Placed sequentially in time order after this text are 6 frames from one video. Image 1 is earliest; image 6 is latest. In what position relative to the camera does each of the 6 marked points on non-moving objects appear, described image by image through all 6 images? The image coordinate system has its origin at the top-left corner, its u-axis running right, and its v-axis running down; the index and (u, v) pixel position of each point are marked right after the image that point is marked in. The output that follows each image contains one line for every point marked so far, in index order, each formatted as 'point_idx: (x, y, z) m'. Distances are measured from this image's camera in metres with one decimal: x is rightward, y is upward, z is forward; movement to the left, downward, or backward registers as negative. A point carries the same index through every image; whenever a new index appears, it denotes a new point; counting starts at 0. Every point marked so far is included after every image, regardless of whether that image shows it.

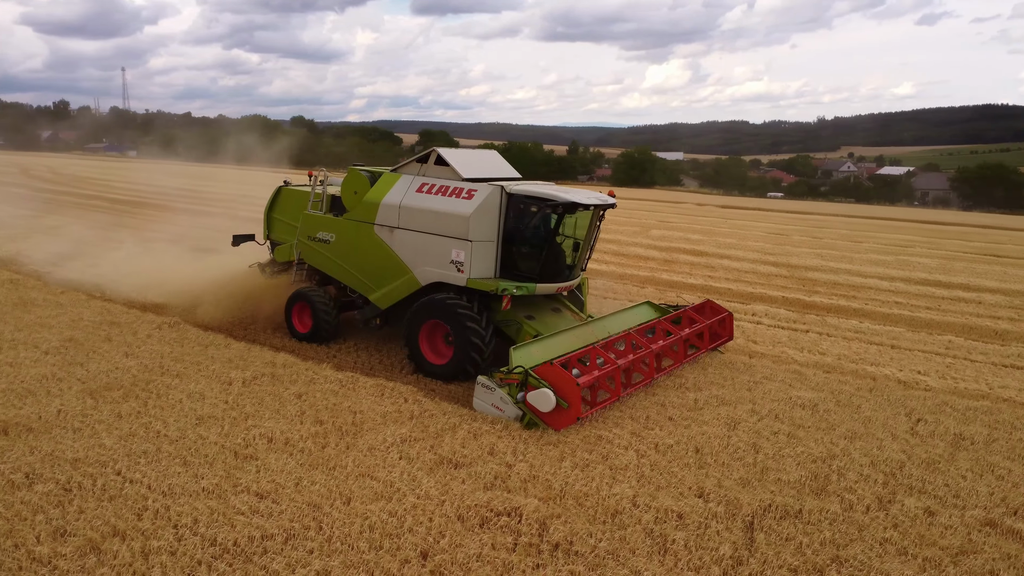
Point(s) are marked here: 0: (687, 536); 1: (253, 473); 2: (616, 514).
0: (+1.0, -1.4, +4.4) m
1: (-1.6, -1.1, +4.9) m
2: (+0.6, -1.3, +4.7) m
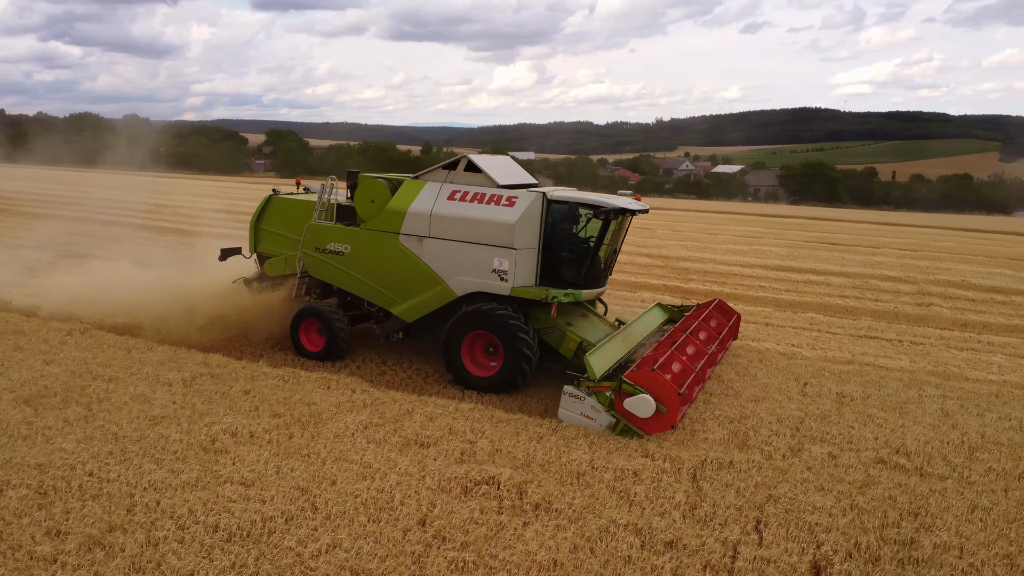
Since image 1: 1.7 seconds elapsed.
0: (+0.8, -1.3, +5.0) m
1: (-1.8, -1.1, +5.1) m
2: (+0.4, -1.2, +5.2) m
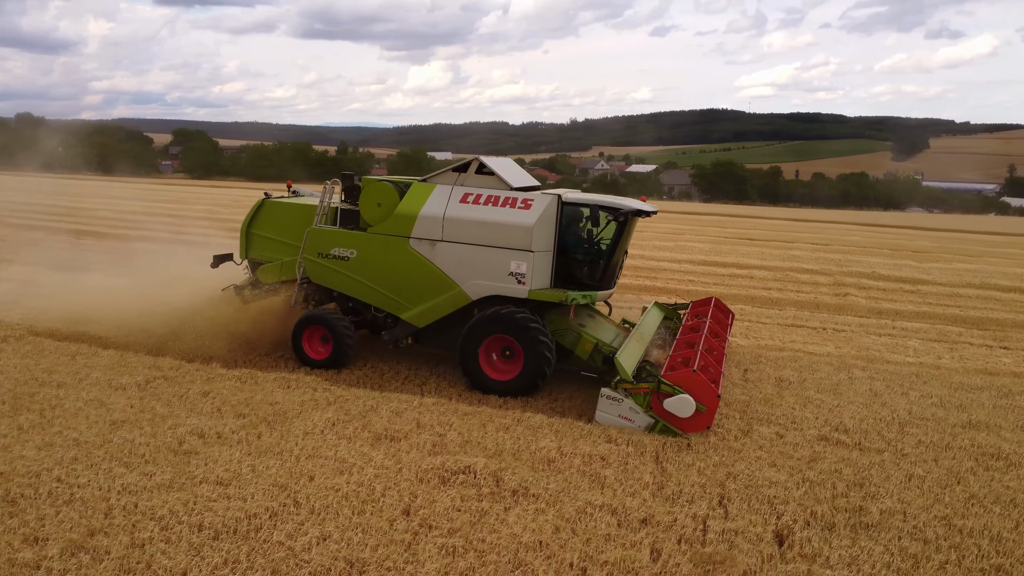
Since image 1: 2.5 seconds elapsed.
0: (+0.7, -1.2, +5.3) m
1: (-2.0, -1.1, +5.0) m
2: (+0.3, -1.2, +5.4) m
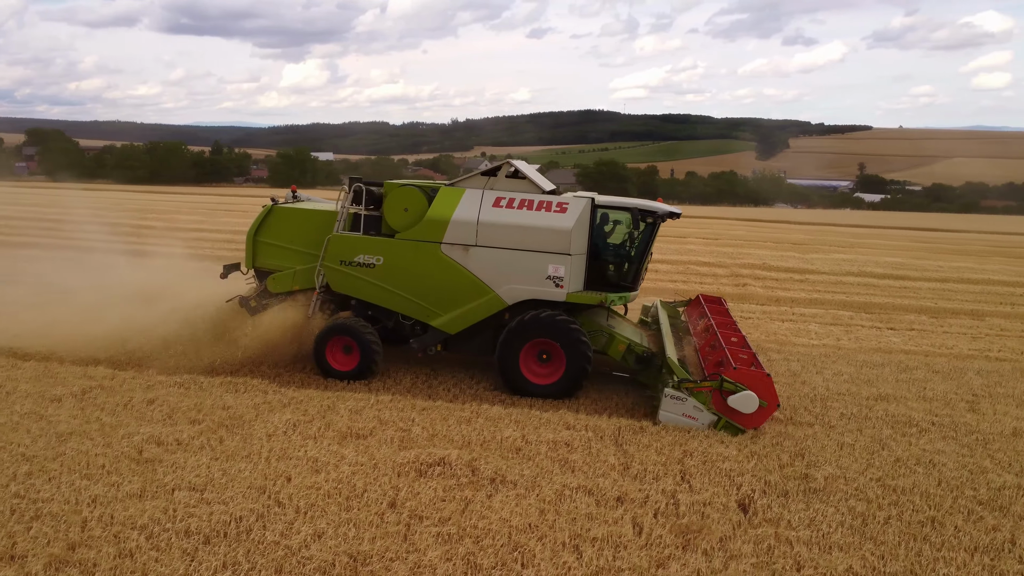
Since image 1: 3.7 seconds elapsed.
0: (+0.5, -1.2, +5.5) m
1: (-2.1, -1.1, +4.9) m
2: (0.0, -1.1, +5.6) m
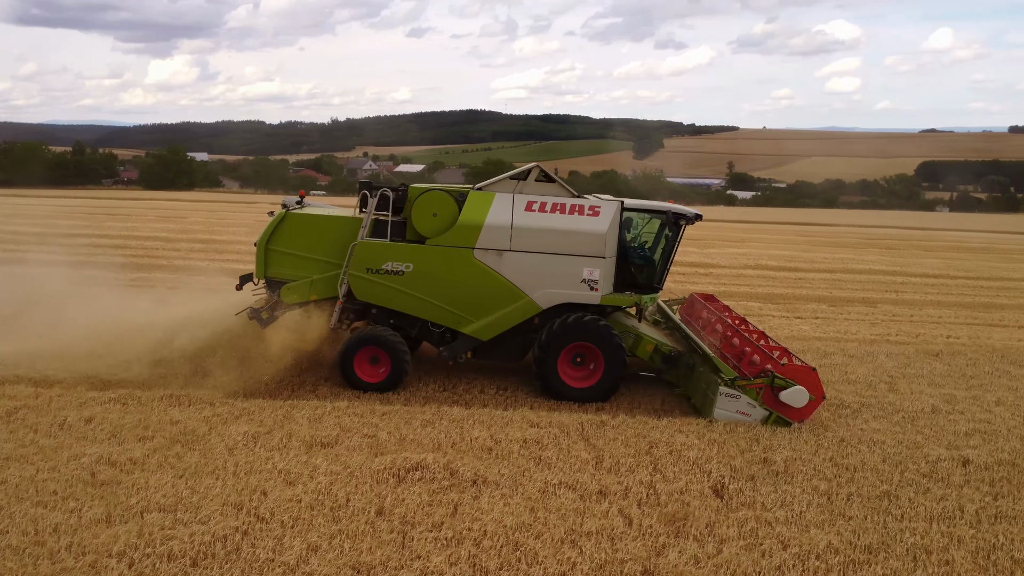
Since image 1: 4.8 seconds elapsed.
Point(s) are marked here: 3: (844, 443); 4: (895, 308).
0: (+0.3, -1.1, +5.5) m
1: (-2.2, -1.2, +4.6) m
2: (-0.1, -1.1, +5.5) m
3: (+2.5, -1.2, +6.1) m
4: (+6.2, -0.3, +12.9) m
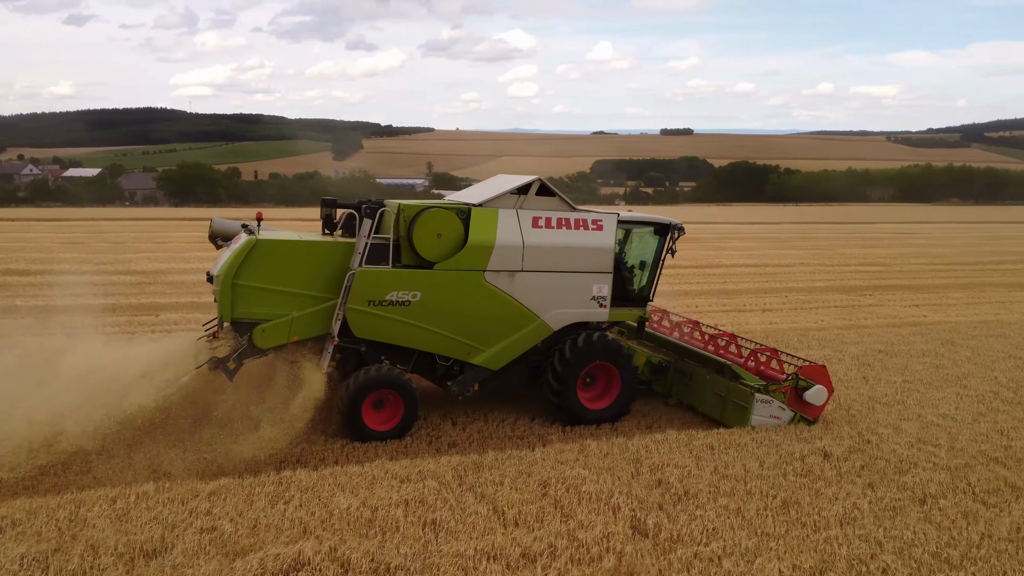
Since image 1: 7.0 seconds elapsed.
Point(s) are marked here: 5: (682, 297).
0: (-0.4, -1.3, +4.7) m
1: (-2.3, -1.5, +2.9) m
2: (-0.8, -1.3, +4.5) m
3: (+1.5, -1.2, +6.0) m
4: (+2.5, -0.2, +13.7) m
5: (+3.0, -0.2, +14.2) m
